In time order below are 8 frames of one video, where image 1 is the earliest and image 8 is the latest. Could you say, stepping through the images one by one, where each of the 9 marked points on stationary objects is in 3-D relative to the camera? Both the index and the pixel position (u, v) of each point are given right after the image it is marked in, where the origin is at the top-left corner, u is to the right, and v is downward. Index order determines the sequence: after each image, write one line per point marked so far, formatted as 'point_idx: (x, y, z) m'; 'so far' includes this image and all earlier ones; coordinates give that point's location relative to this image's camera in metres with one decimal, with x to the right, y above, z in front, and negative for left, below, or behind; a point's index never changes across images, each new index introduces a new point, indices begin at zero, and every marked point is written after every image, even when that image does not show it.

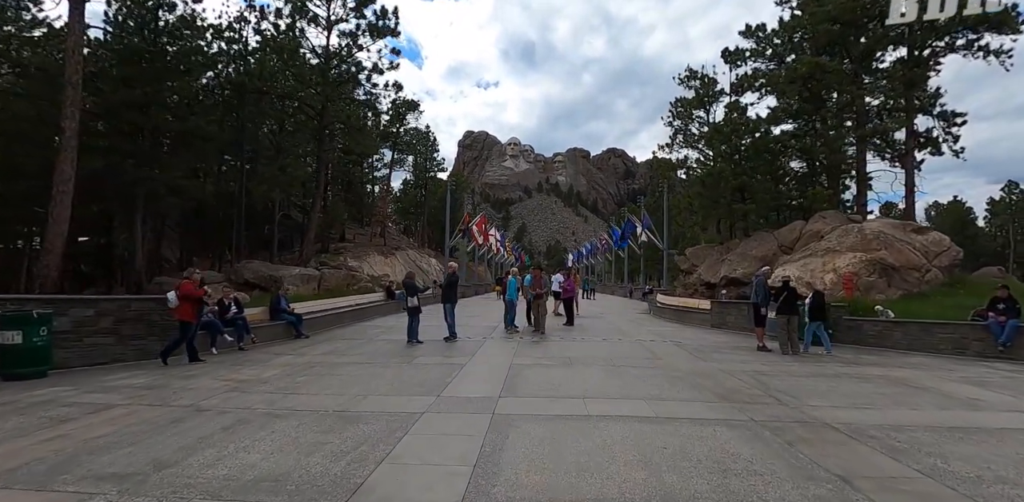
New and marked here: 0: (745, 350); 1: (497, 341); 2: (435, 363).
0: (+6.8, -2.9, +12.9) m
1: (-0.4, -2.9, +14.3) m
2: (-1.8, -2.7, +11.0) m
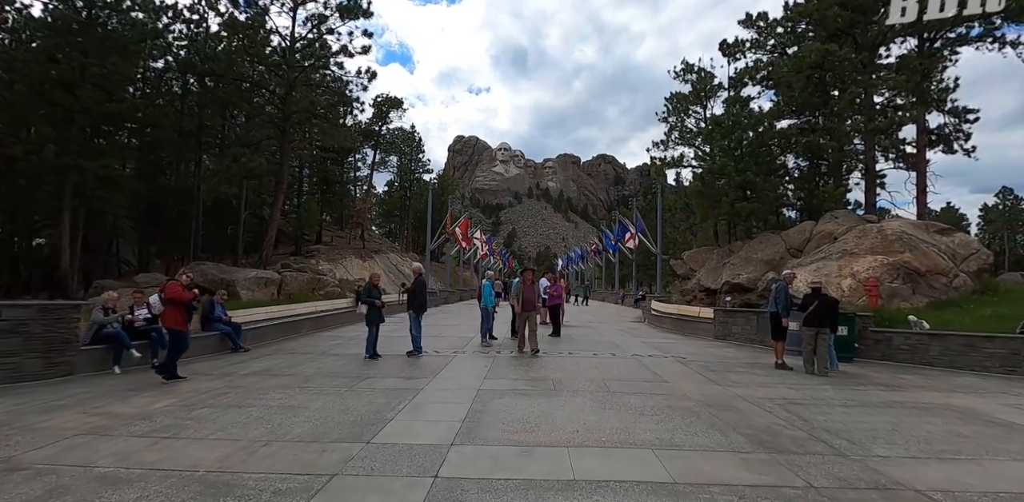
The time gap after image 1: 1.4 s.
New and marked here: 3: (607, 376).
0: (+6.2, -2.9, +10.9) m
1: (-1.0, -2.9, +12.1) m
2: (-2.4, -2.6, +8.8) m
3: (+2.1, -2.6, +9.4) m
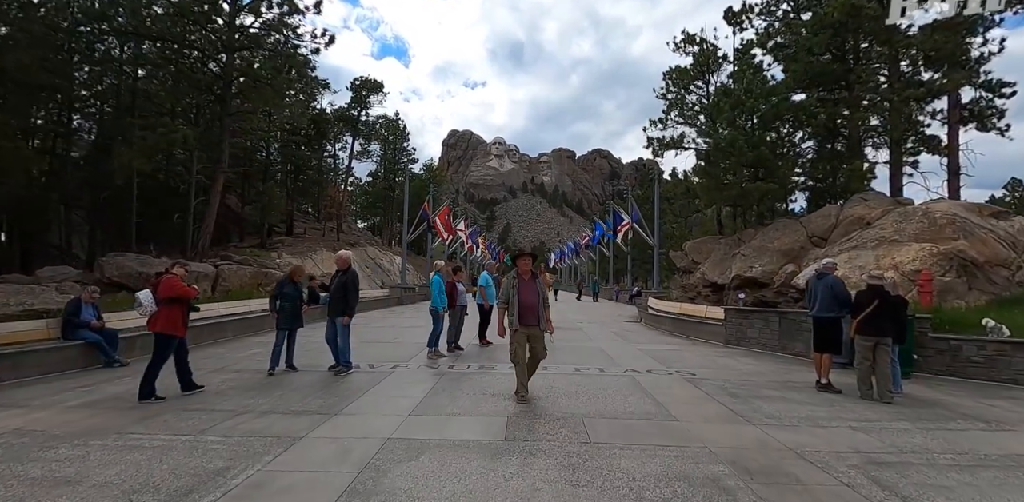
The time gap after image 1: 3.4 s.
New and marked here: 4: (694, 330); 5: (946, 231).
0: (+5.3, -2.6, +8.0) m
1: (-1.9, -2.5, +9.2) m
2: (-3.3, -2.3, +5.8) m
3: (+1.2, -2.3, +6.5) m
4: (+6.4, -2.8, +15.8) m
5: (+13.2, +0.6, +13.6) m
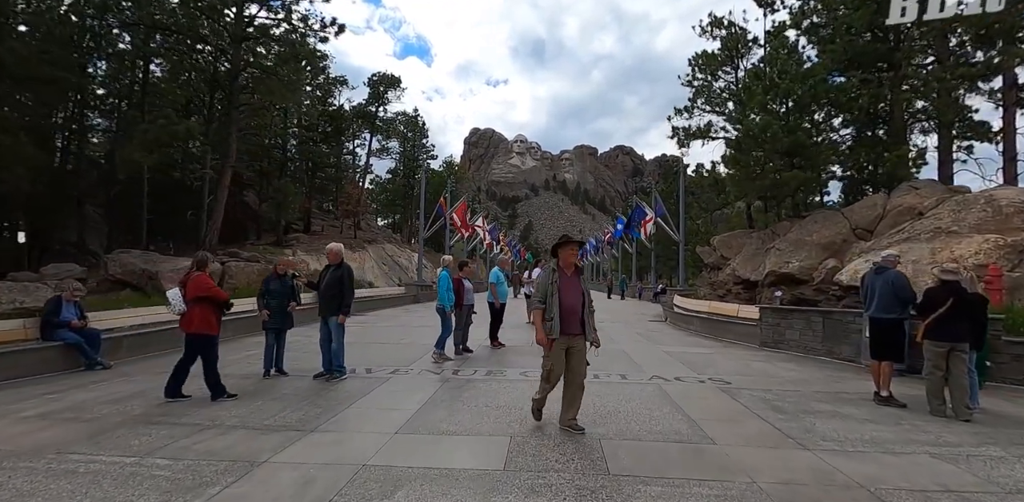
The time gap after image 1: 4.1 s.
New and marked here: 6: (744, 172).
0: (+5.4, -2.4, +6.8) m
1: (-1.8, -2.4, +8.3) m
2: (-3.3, -2.2, +5.0) m
3: (+1.2, -2.2, +5.5) m
4: (+6.9, -2.6, +14.5) m
5: (+13.5, +0.8, +12.0) m
6: (+9.9, +3.5, +19.1) m
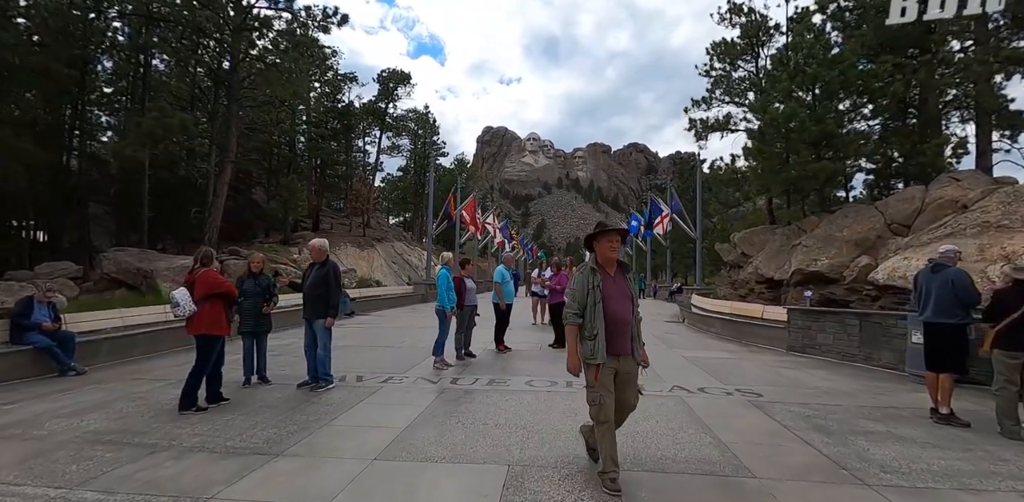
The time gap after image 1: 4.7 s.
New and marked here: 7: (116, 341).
0: (+5.4, -2.3, +5.9) m
1: (-1.7, -2.4, +7.6) m
2: (-3.3, -2.1, +4.3) m
3: (+1.2, -2.1, +4.6) m
4: (+7.1, -2.5, +13.5) m
5: (+13.7, +0.9, +10.8) m
6: (+10.3, +3.6, +18.0) m
7: (-8.3, -1.9, +9.4) m
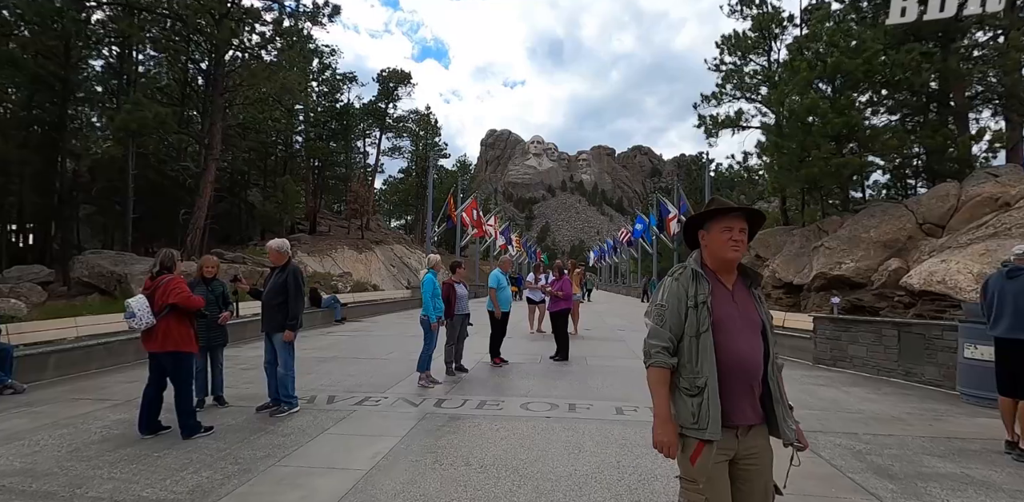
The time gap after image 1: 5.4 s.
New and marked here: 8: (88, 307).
0: (+5.3, -2.4, +4.8) m
1: (-1.8, -2.4, +6.5) m
2: (-3.5, -2.1, +3.3) m
3: (+1.1, -2.2, +3.5) m
4: (+7.1, -2.6, +12.4) m
5: (+13.6, +0.9, +9.7) m
6: (+10.3, +3.5, +16.9) m
7: (-8.3, -1.9, +8.4) m
8: (-12.9, -1.7, +13.6) m
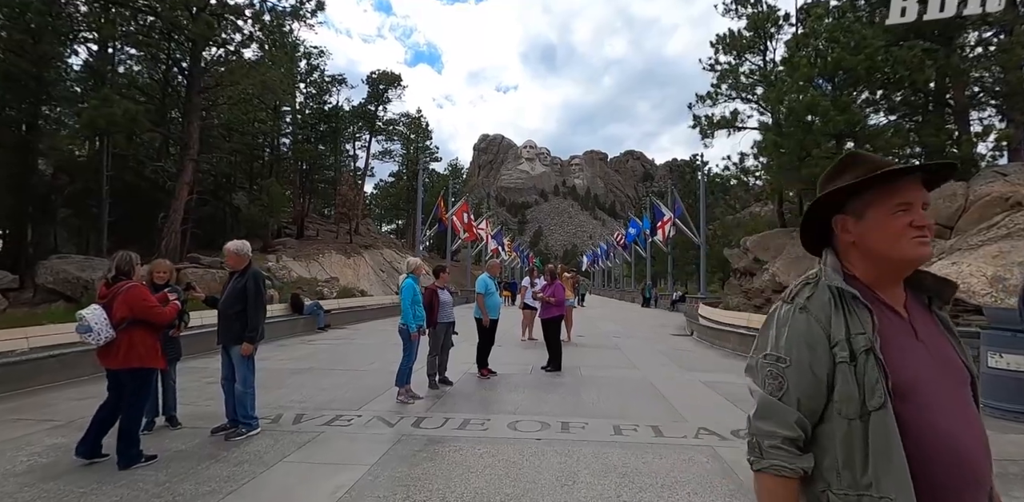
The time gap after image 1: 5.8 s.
0: (+5.2, -2.4, +4.2) m
1: (-2.0, -2.4, +5.8) m
2: (-3.6, -2.1, +2.5) m
3: (+1.0, -2.1, +2.9) m
4: (+6.8, -2.6, +11.8) m
5: (+13.4, +0.9, +9.2) m
6: (+9.9, +3.4, +16.4) m
7: (-8.5, -2.0, +7.6) m
8: (-13.2, -1.8, +12.8) m
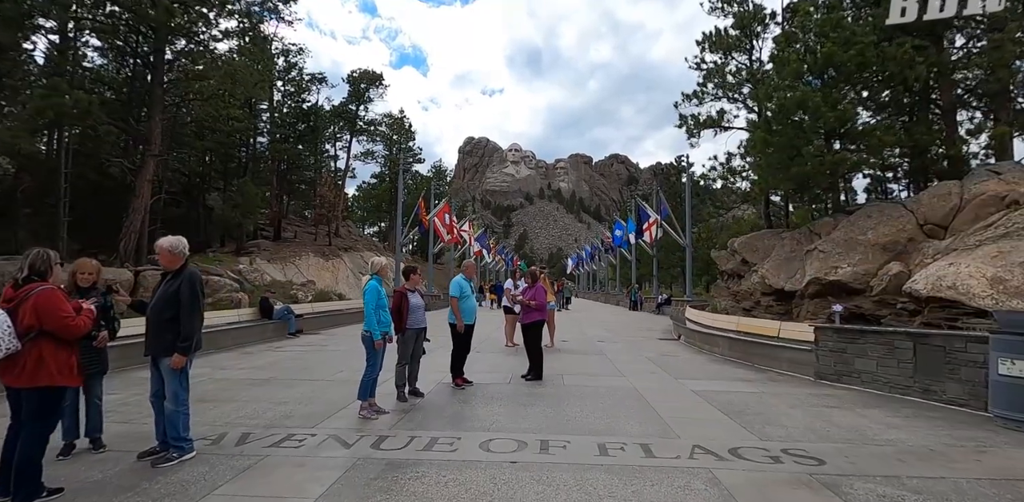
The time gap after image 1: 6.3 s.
0: (+4.9, -2.3, +3.6) m
1: (-2.3, -2.4, +5.0) m
2: (-3.8, -2.1, +1.7) m
3: (+0.7, -2.1, +2.2) m
4: (+6.3, -2.6, +11.3) m
5: (+12.9, +0.9, +8.9) m
6: (+9.3, +3.3, +16.0) m
7: (-8.9, -2.0, +6.6) m
8: (-13.7, -1.9, +11.6) m
